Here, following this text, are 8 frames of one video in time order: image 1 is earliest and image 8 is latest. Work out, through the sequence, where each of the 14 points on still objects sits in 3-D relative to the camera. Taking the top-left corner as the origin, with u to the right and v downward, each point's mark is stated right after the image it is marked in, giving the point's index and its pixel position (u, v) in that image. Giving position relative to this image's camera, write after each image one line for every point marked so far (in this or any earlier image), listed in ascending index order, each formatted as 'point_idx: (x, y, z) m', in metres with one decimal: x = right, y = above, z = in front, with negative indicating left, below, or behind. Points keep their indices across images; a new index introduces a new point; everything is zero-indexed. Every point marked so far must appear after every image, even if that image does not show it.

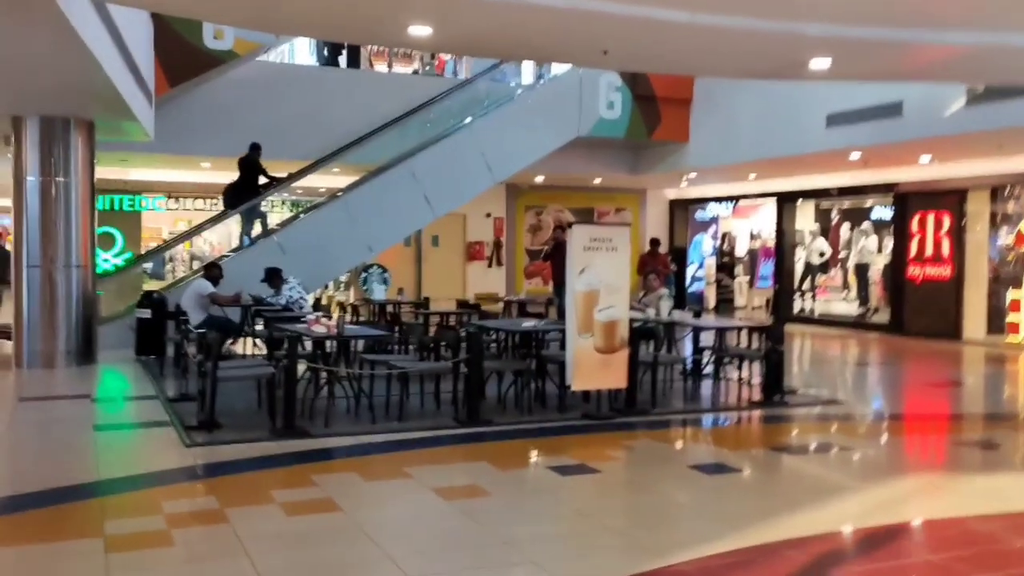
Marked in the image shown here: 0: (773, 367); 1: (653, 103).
0: (+2.3, -0.7, +8.1) m
1: (+2.2, +3.0, +14.7) m
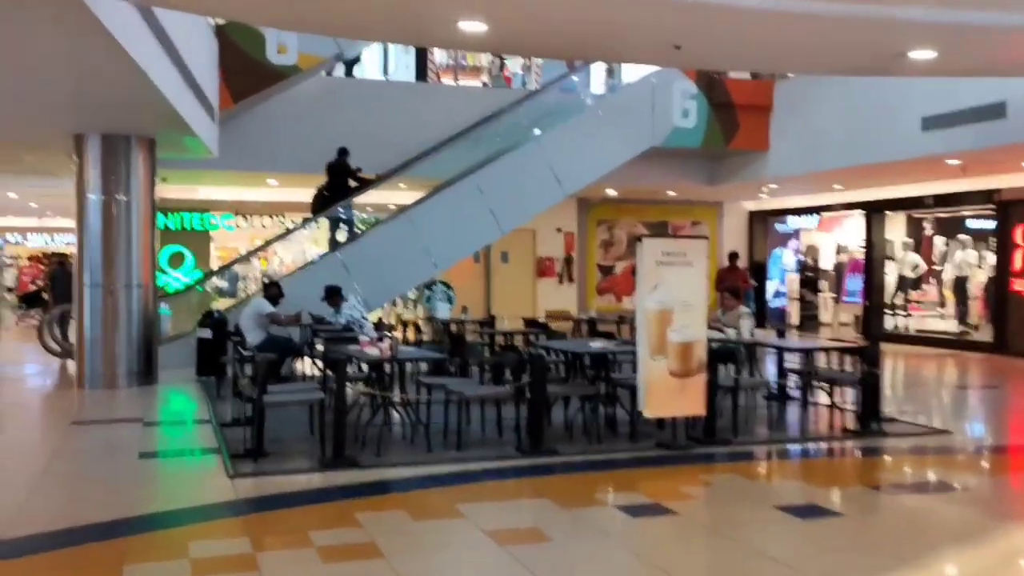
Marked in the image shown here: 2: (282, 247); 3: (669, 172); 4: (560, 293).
0: (+2.9, -0.8, +7.4) m
1: (+3.3, +2.7, +14.0) m
2: (-2.8, +0.5, +11.1) m
3: (+2.6, +2.0, +15.5) m
4: (+0.9, -0.1, +17.6) m
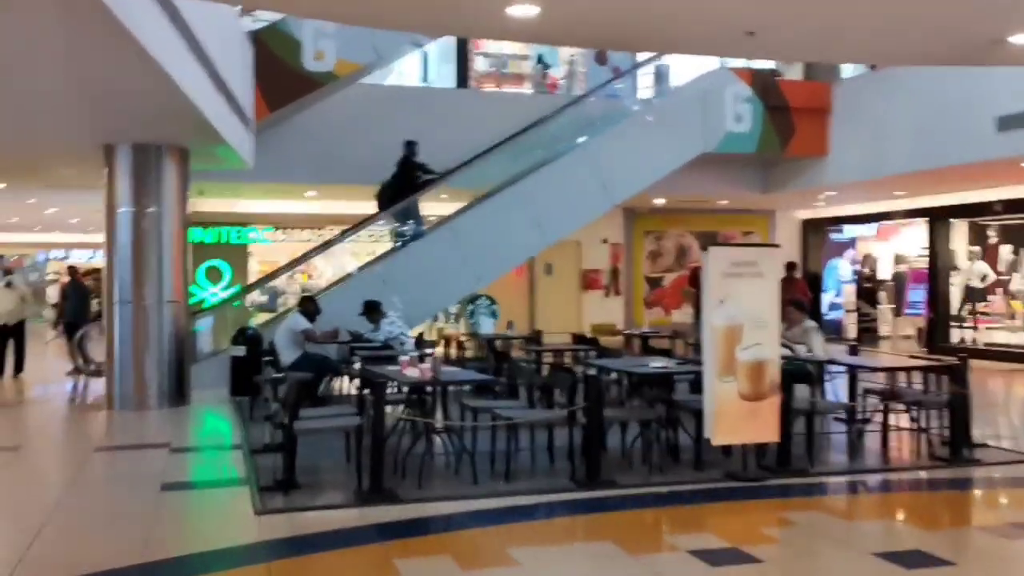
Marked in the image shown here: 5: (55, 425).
0: (+3.3, -0.9, +6.6) m
1: (+4.0, +2.5, +13.3) m
2: (-2.2, +0.3, +10.7) m
3: (+3.3, +1.8, +14.9) m
4: (+1.7, -0.3, +17.0) m
5: (-4.3, -1.3, +8.6) m
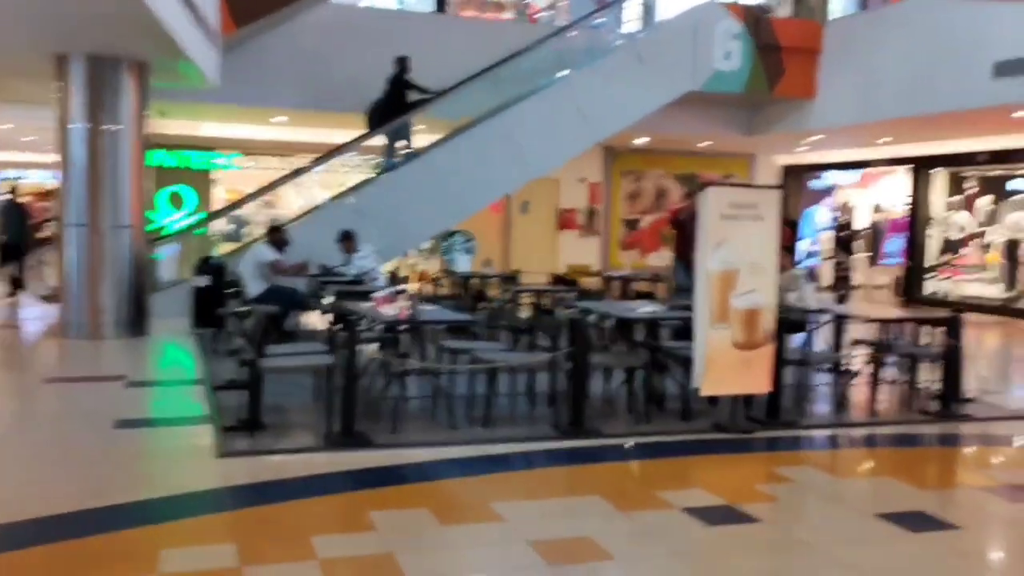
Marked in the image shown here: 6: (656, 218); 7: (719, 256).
0: (+3.1, -0.6, +6.4) m
1: (+3.7, +3.3, +12.8) m
2: (-2.5, +1.1, +10.2) m
3: (+3.0, +2.7, +14.5) m
4: (+1.3, +0.7, +16.7) m
5: (-4.5, -0.6, +8.2) m
6: (+2.7, +1.3, +17.1) m
7: (+1.3, +0.2, +5.7) m
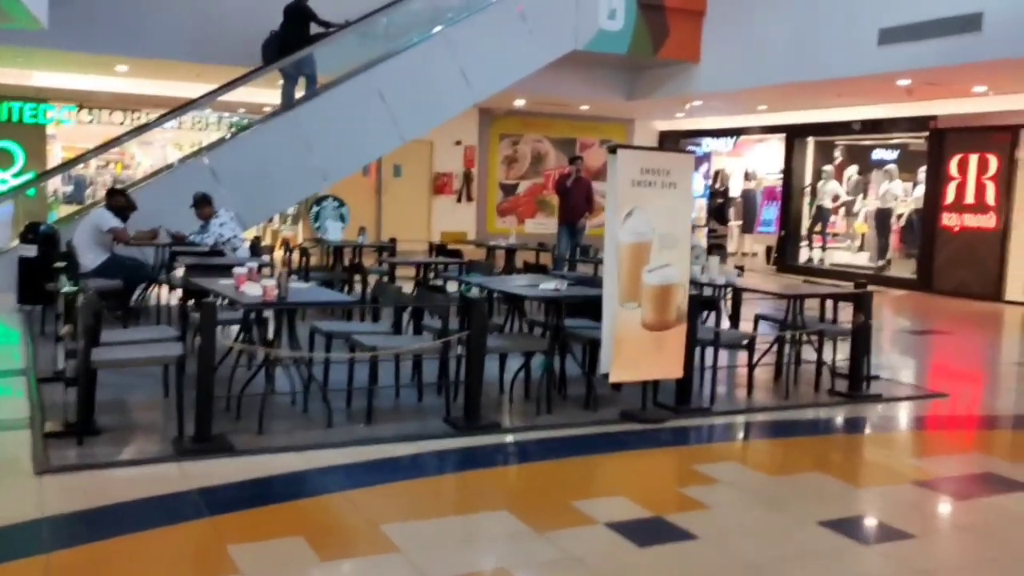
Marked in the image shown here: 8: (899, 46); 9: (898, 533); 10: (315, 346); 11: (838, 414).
0: (+2.4, -0.4, +6.1) m
1: (+2.0, +3.7, +12.4) m
2: (-3.7, +1.4, +9.0) m
3: (+1.1, +3.2, +13.9) m
4: (-0.9, +1.3, +15.9) m
5: (-5.5, -0.4, +6.8) m
6: (+0.4, +1.9, +16.5) m
7: (+0.7, +0.3, +5.1) m
8: (+4.2, +2.6, +9.9) m
9: (+1.6, -1.0, +3.9) m
10: (-1.3, -0.4, +6.2) m
11: (+2.1, -0.8, +5.8) m
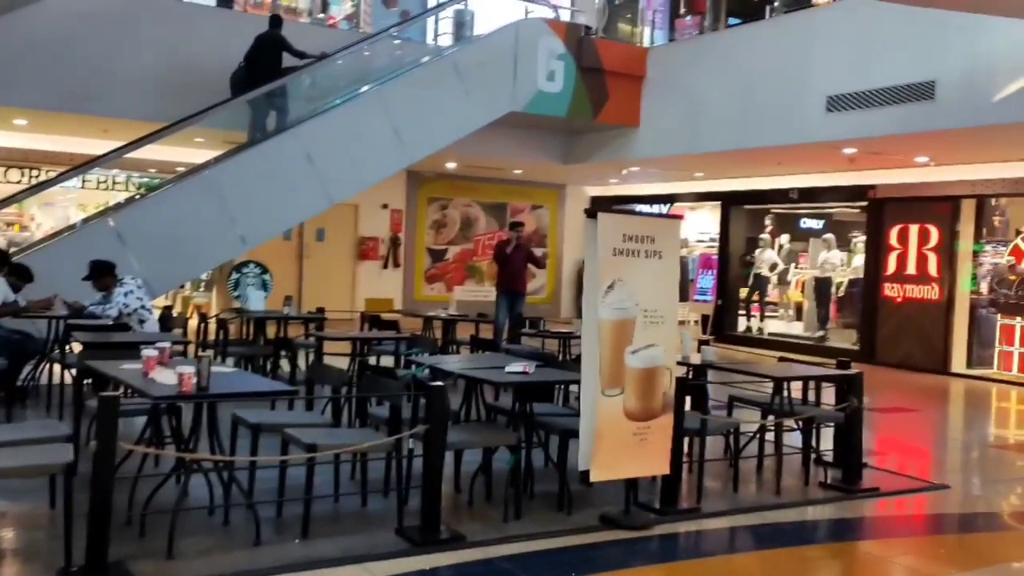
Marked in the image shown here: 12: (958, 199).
0: (+2.1, -0.9, +5.6) m
1: (+1.2, +2.8, +12.1) m
2: (-4.2, +0.7, +8.0) m
3: (+0.1, +2.1, +13.5) m
4: (-2.1, +0.1, +15.1) m
5: (-5.8, -0.9, +5.5) m
6: (-0.9, +0.7, +15.9) m
7: (+0.5, -0.1, +4.4) m
8: (+3.6, +1.8, +9.7) m
9: (+1.6, -1.3, +3.2) m
10: (-1.6, -0.9, +5.3) m
11: (+1.8, -1.2, +5.2) m
12: (+5.6, +1.1, +11.5) m
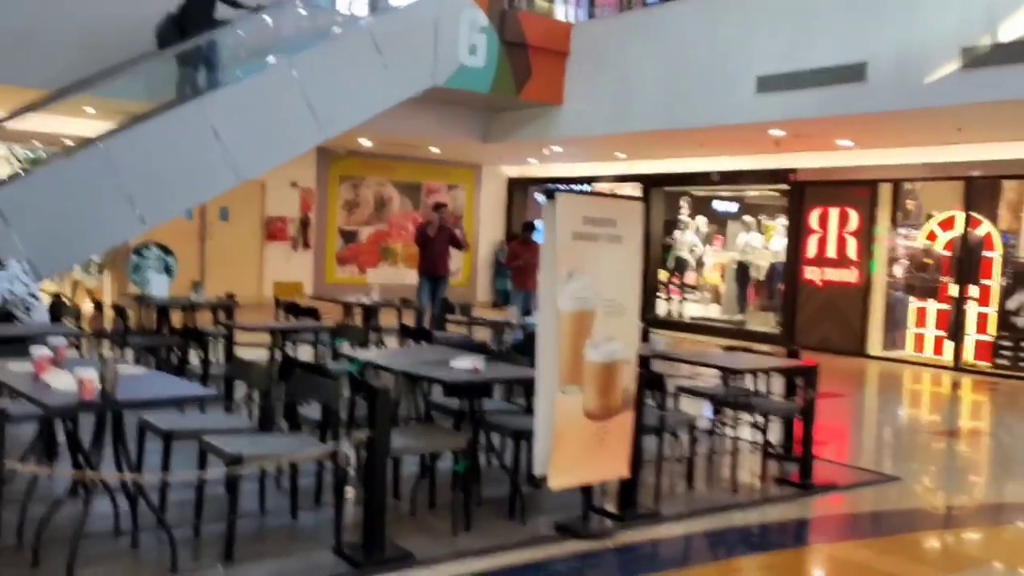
0: (+1.7, -0.8, +5.4) m
1: (+0.1, +3.0, +11.7) m
2: (-4.8, +0.8, +7.1) m
3: (-1.1, +2.4, +12.9) m
4: (-3.4, +0.4, +14.4) m
5: (-6.1, -0.8, +4.5) m
6: (-2.3, +1.0, +15.3) m
7: (+0.3, 0.0, +4.0) m
8: (+2.8, +2.0, +9.6) m
9: (+1.5, -1.3, +3.0) m
10: (-1.9, -0.8, +4.7) m
11: (+1.5, -1.2, +4.9) m
12: (+4.6, +1.3, +11.6) m
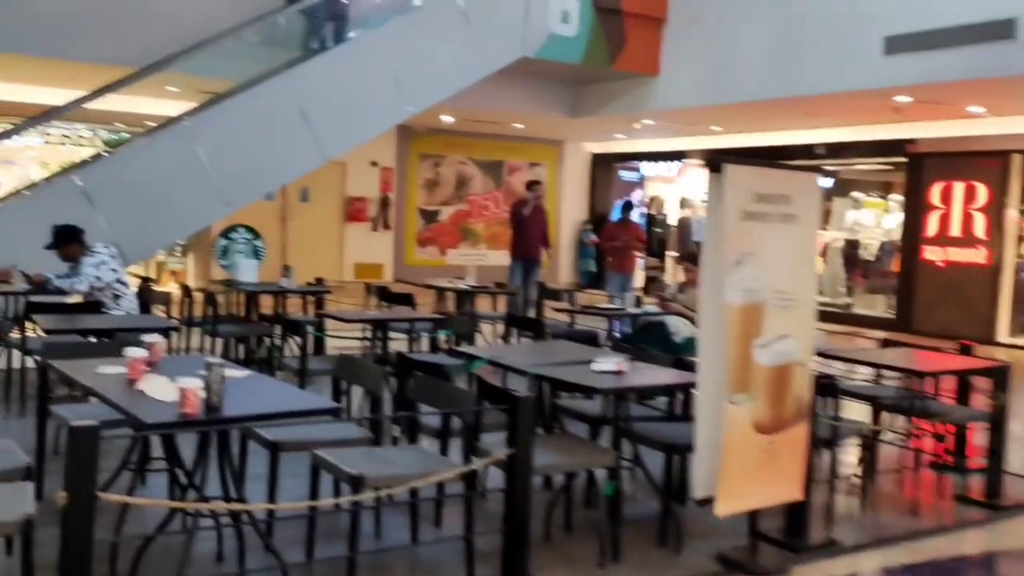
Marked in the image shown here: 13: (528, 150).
0: (+2.4, -0.7, +4.6) m
1: (+1.3, +3.2, +10.9) m
2: (-4.0, +0.9, +6.8) m
3: (+0.2, +2.6, +12.3) m
4: (-2.1, +0.7, +14.0) m
5: (-5.4, -0.8, +4.3) m
6: (-0.9, +1.3, +14.8) m
7: (+0.9, 0.0, +3.4) m
8: (+3.7, +2.2, +8.7) m
9: (+2.0, -1.3, +2.3) m
10: (-1.3, -0.8, +4.3) m
11: (+2.2, -1.1, +4.2) m
12: (+5.8, +1.6, +10.6) m
13: (+0.3, +2.3, +15.4) m
